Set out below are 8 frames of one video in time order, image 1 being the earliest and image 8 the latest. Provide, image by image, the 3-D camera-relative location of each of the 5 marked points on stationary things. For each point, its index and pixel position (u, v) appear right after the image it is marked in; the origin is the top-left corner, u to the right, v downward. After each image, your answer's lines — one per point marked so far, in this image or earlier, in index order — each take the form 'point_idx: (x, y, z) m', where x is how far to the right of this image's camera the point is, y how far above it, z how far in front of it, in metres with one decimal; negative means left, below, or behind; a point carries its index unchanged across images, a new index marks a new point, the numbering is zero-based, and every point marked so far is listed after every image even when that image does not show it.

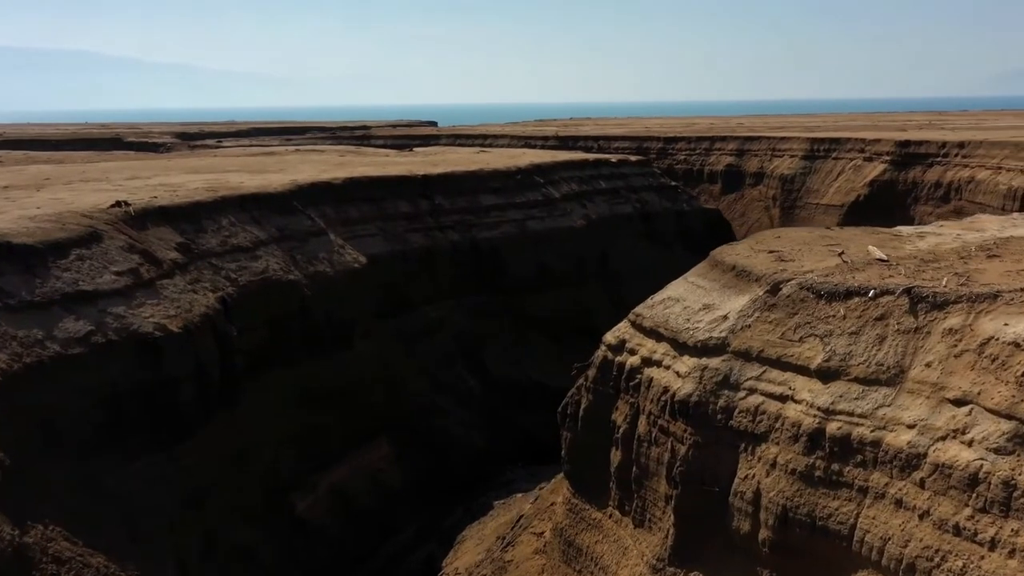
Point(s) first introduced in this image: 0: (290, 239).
0: (-3.7, +0.8, +18.9) m
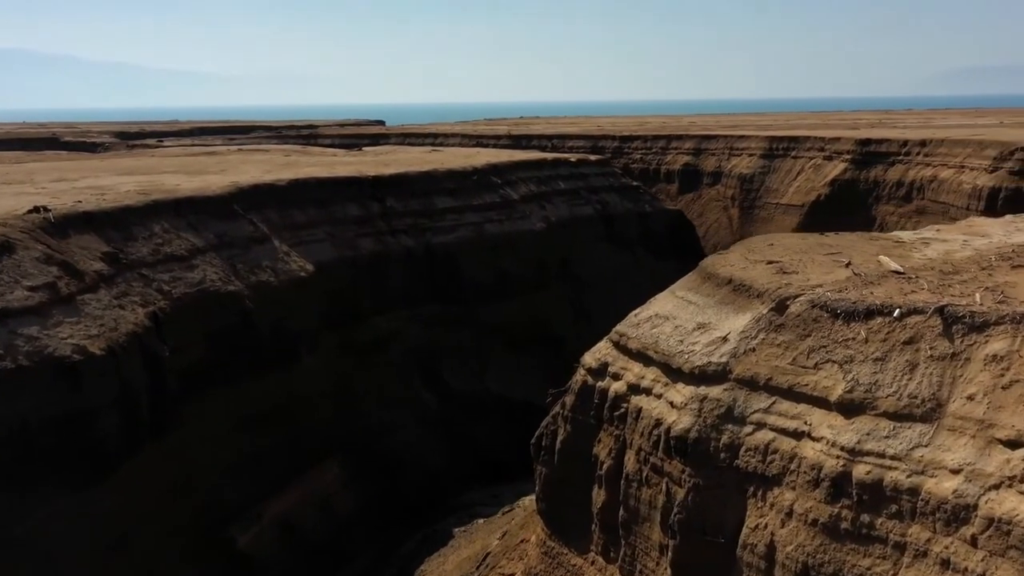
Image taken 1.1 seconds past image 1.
0: (-4.3, +0.6, +17.4) m
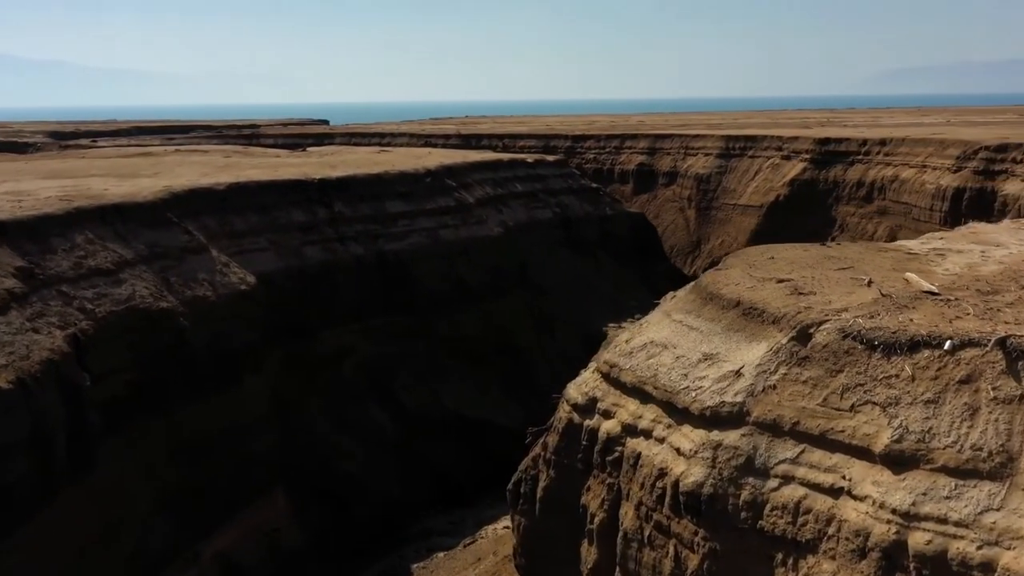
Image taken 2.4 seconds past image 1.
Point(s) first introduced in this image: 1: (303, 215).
0: (-4.9, +0.4, +15.8) m
1: (-3.5, +1.2, +19.5) m
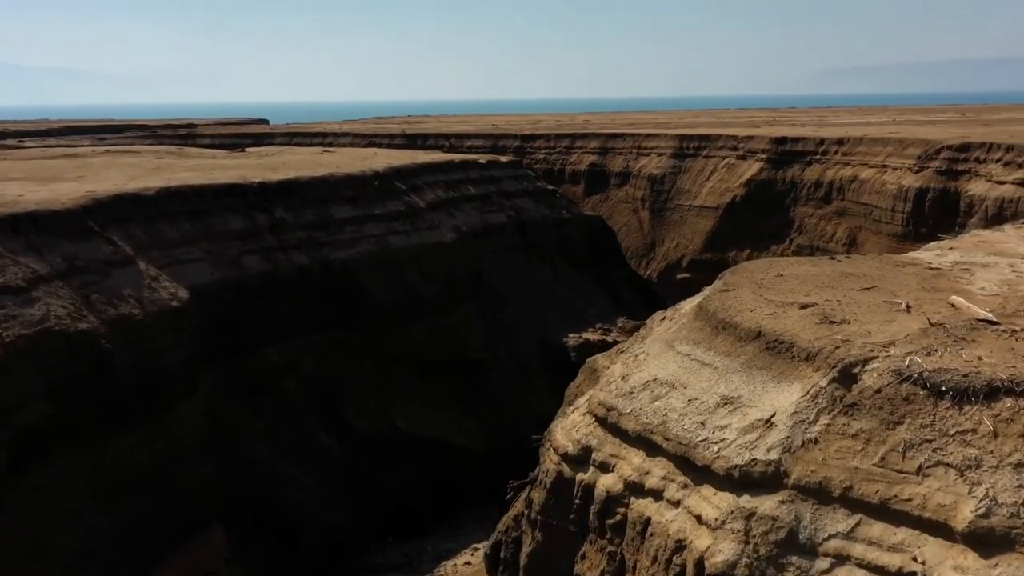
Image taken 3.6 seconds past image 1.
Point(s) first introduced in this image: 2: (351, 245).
0: (-5.4, +0.2, +14.2) m
1: (-4.2, +1.0, +17.9) m
2: (-2.7, +0.7, +19.3) m
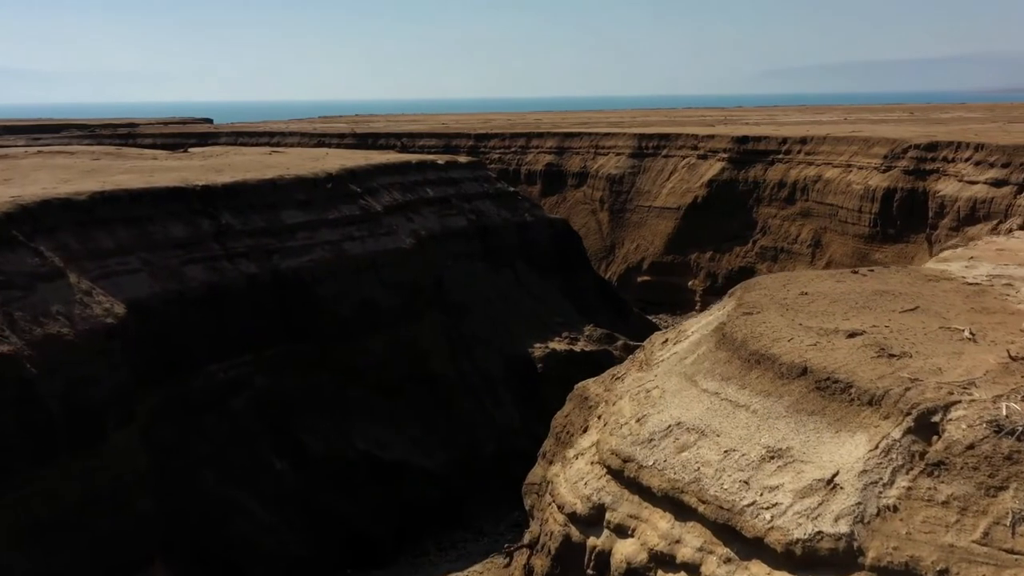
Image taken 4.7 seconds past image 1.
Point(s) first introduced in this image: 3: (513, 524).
0: (-5.7, 0.0, +12.8) m
1: (-4.7, +0.9, +16.5) m
2: (-3.3, +0.6, +18.0) m
3: (0.0, -3.7, +18.0) m
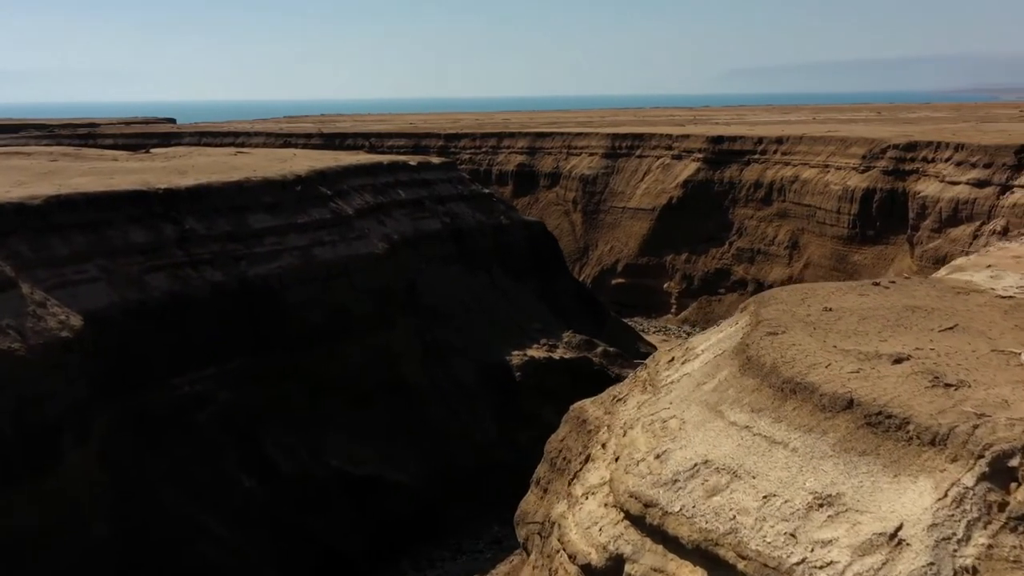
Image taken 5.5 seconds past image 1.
0: (-5.9, -0.1, +11.9) m
1: (-5.0, +0.7, +15.6) m
2: (-3.6, +0.4, +17.2) m
3: (-0.3, -3.8, +17.3) m
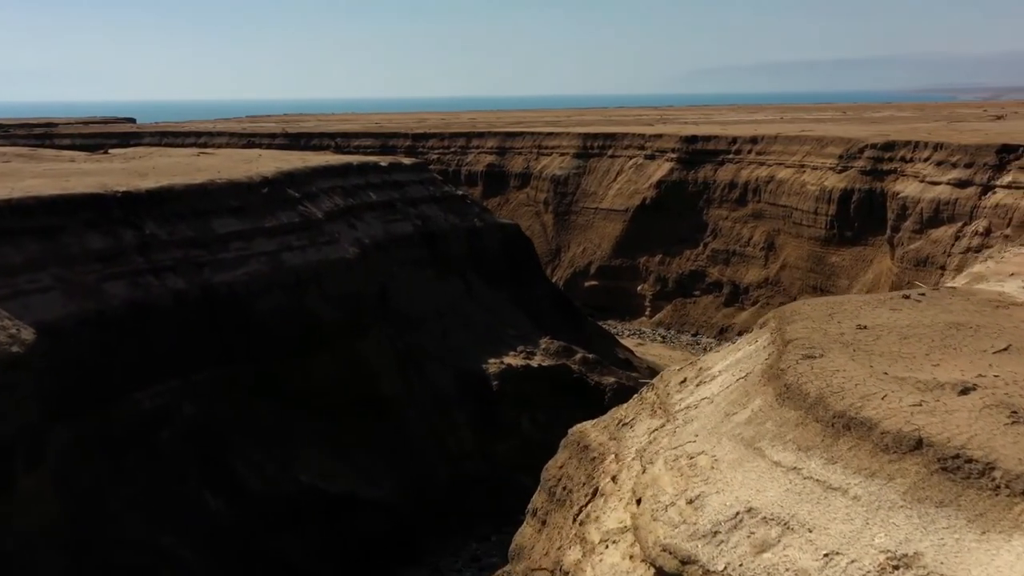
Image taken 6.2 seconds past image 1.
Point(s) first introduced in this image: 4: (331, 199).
0: (-6.0, -0.2, +11.0) m
1: (-5.3, +0.6, +14.8) m
2: (-3.9, +0.3, +16.3) m
3: (-0.6, -3.9, +16.5) m
4: (-3.1, +1.5, +19.9) m
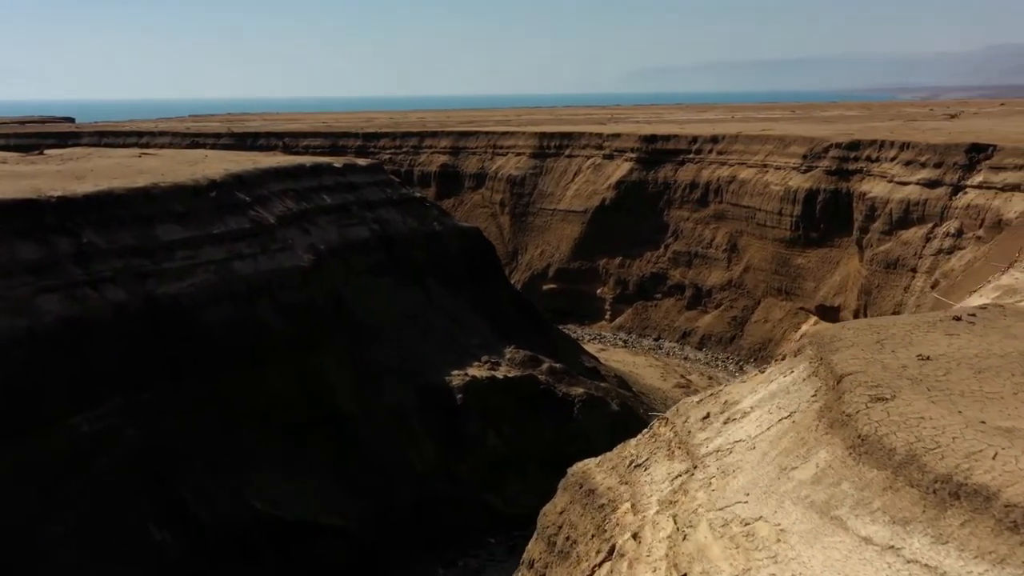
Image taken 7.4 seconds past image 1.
0: (-6.2, -0.4, +9.7) m
1: (-5.6, +0.4, +13.5) m
2: (-4.3, +0.2, +15.2) m
3: (-1.0, -4.0, +15.5) m
4: (-3.7, +1.4, +18.8) m
